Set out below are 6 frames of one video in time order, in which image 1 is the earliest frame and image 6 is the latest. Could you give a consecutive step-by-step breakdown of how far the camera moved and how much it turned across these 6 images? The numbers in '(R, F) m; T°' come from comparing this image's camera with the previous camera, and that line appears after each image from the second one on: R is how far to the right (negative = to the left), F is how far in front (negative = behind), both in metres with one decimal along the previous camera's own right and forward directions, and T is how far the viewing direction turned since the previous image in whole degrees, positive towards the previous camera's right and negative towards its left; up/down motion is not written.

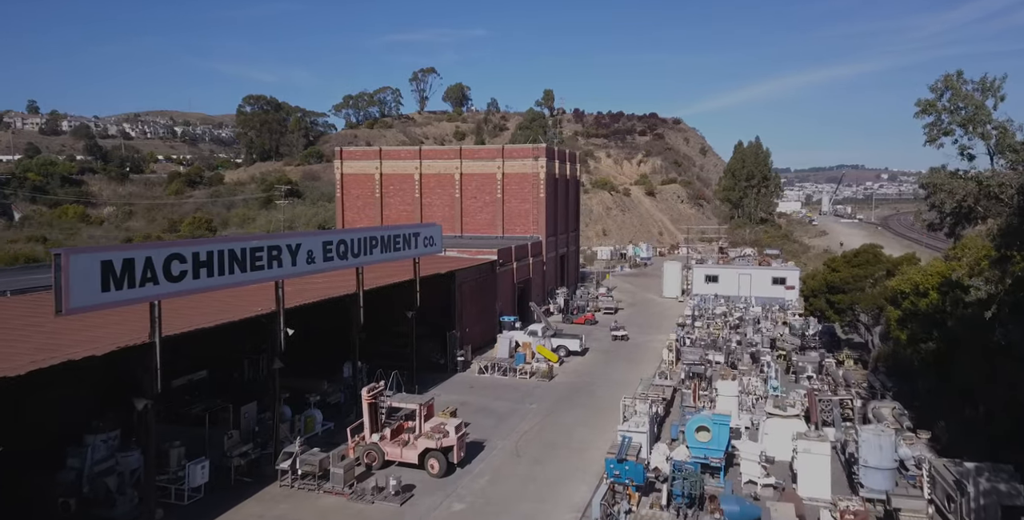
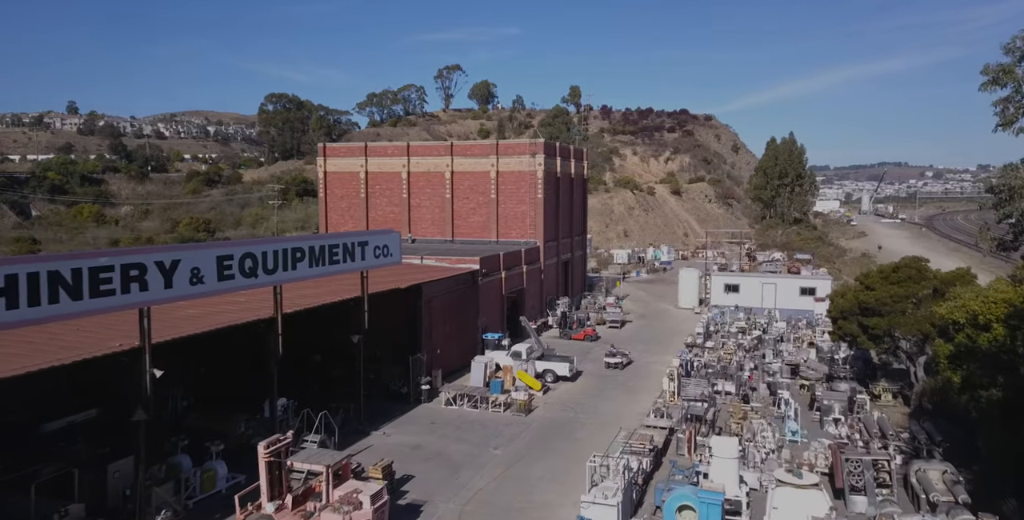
(+2.2, +4.7) m; -3°
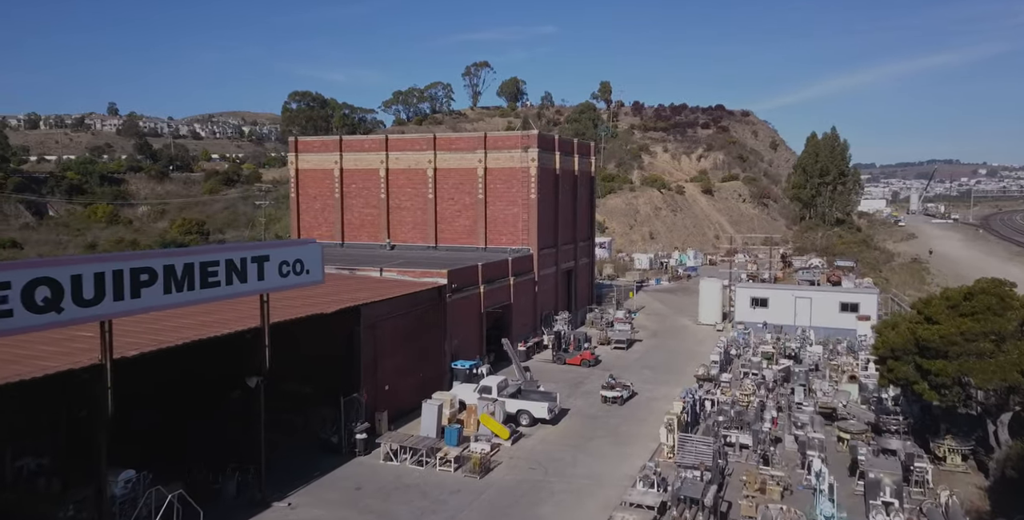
(+2.4, +5.8) m; -3°
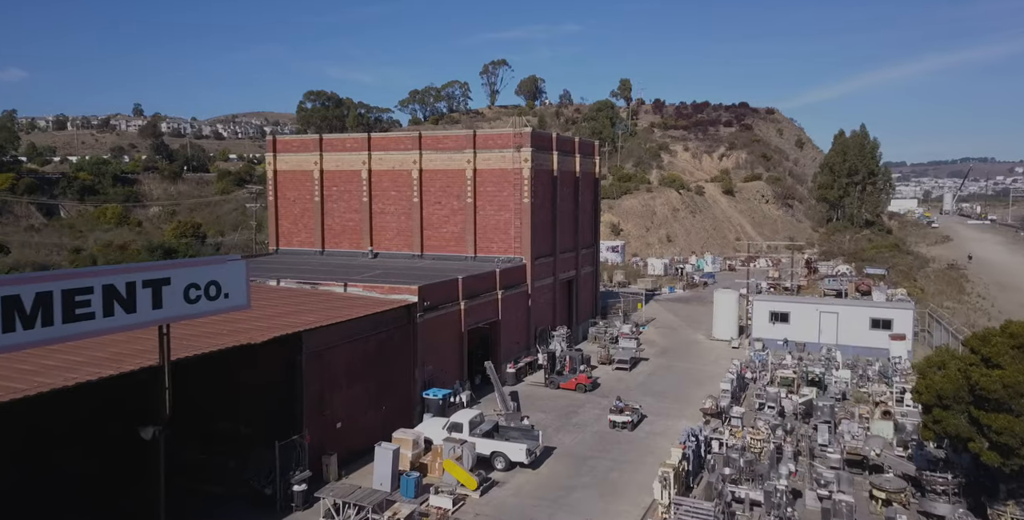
(+1.4, +3.6) m; -2°
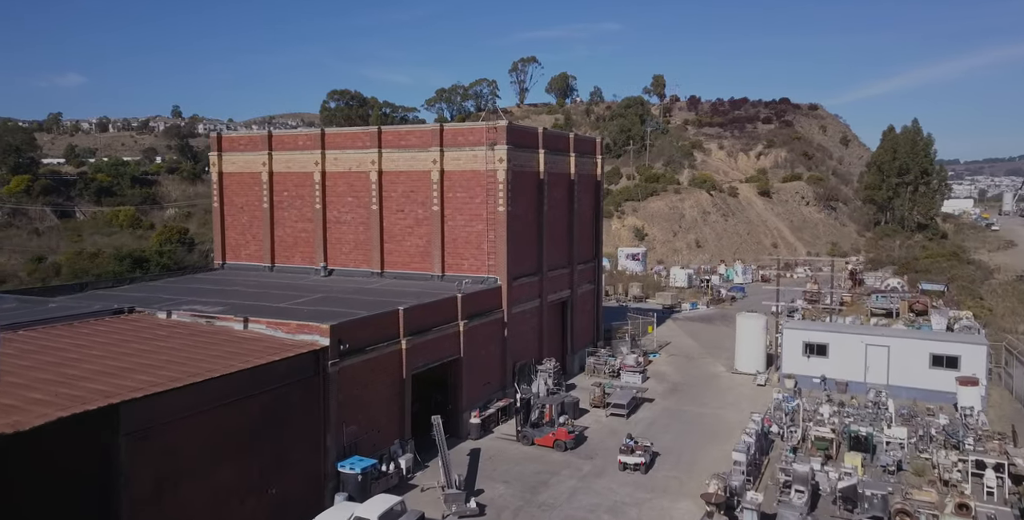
(+2.4, +6.1) m; -3°
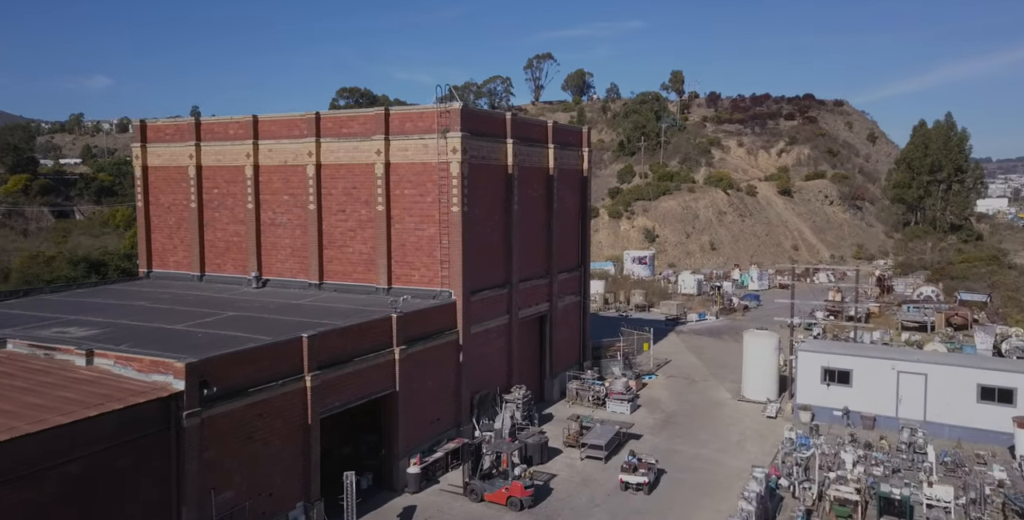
(+2.0, +4.8) m; -2°
